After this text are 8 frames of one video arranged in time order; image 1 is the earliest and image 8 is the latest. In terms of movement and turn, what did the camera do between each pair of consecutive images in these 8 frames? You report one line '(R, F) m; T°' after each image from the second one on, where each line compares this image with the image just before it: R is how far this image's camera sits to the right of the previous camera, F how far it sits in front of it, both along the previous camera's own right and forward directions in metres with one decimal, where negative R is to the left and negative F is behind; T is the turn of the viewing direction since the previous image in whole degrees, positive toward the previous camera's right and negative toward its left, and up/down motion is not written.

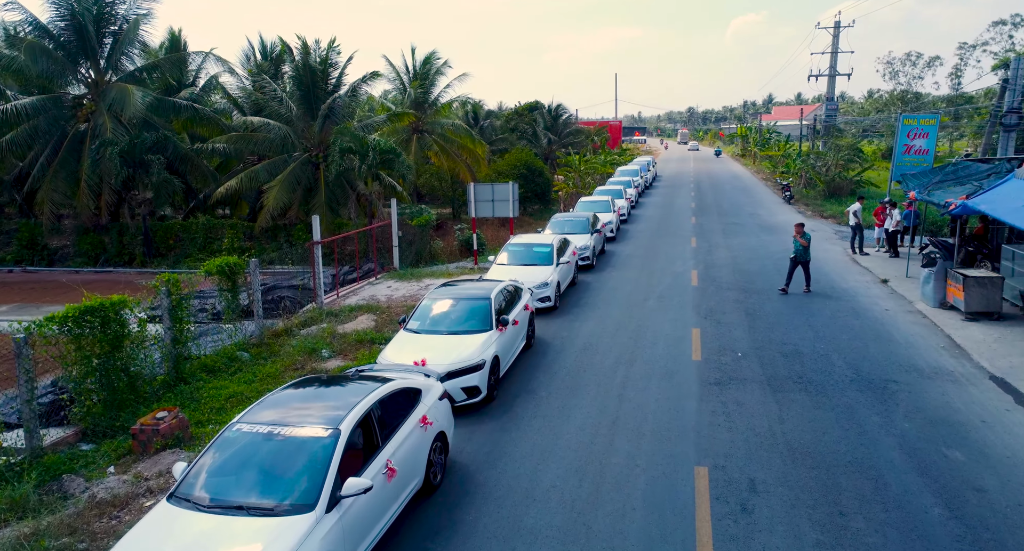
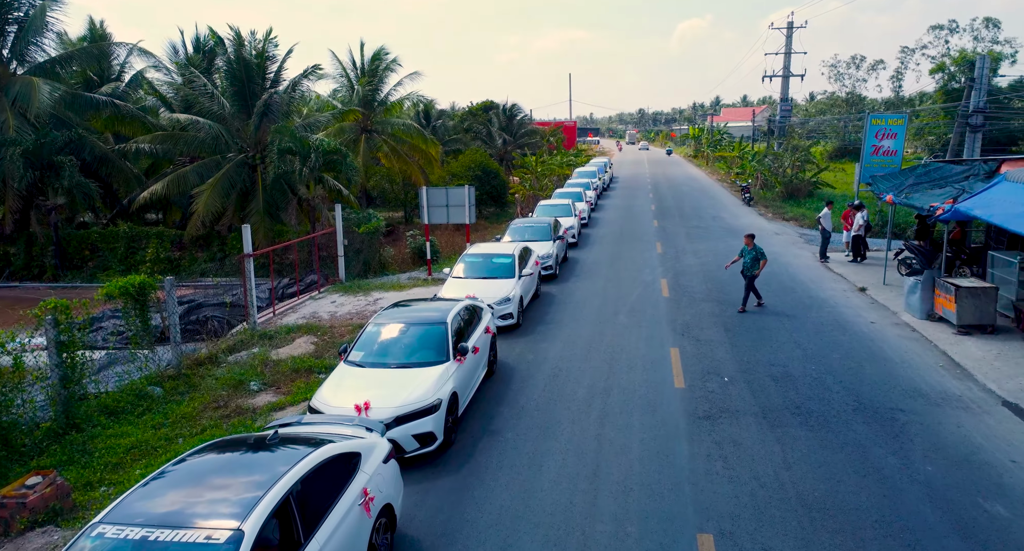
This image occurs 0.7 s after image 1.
(0.0, +1.3) m; +4°
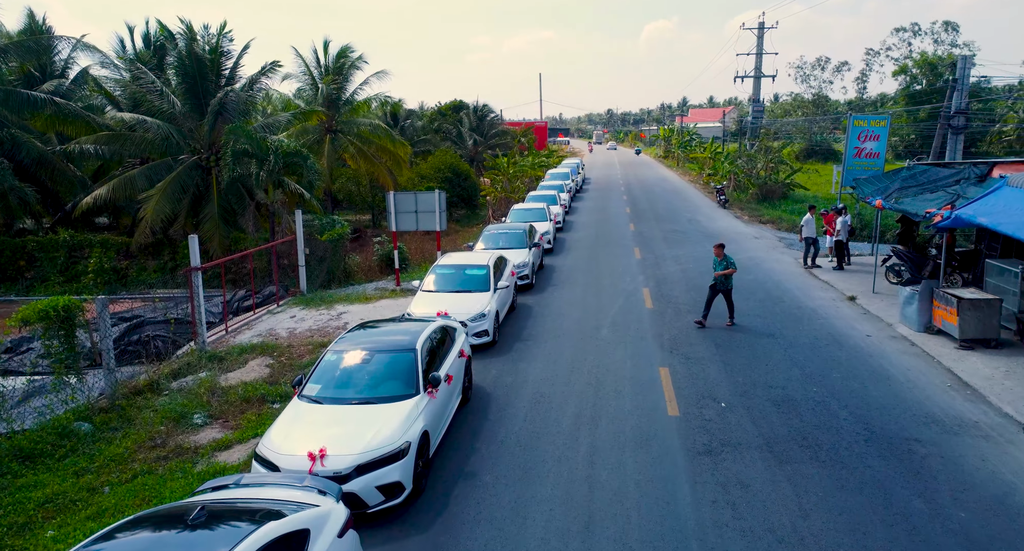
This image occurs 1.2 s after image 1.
(-0.1, +0.9) m; +3°
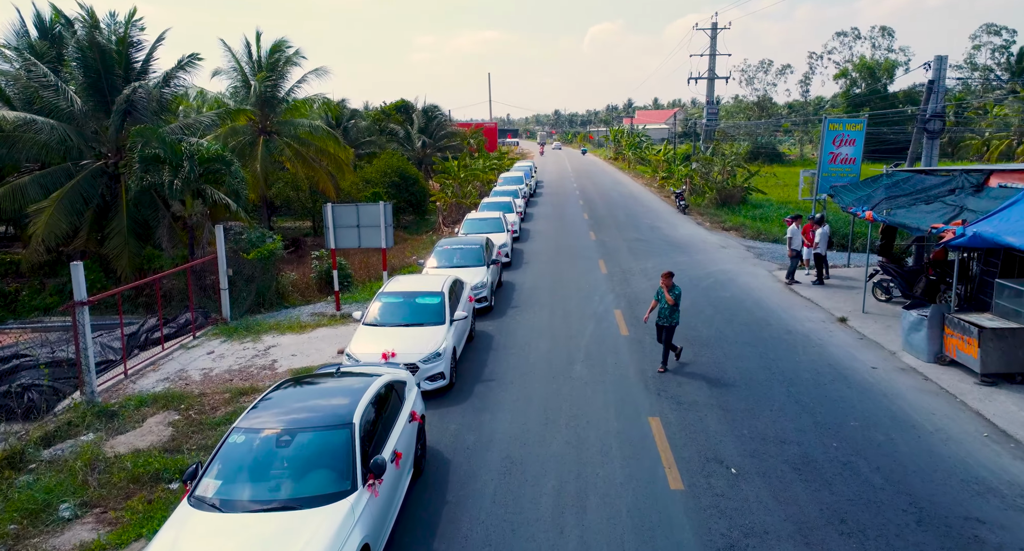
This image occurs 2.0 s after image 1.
(-0.1, +1.8) m; +4°
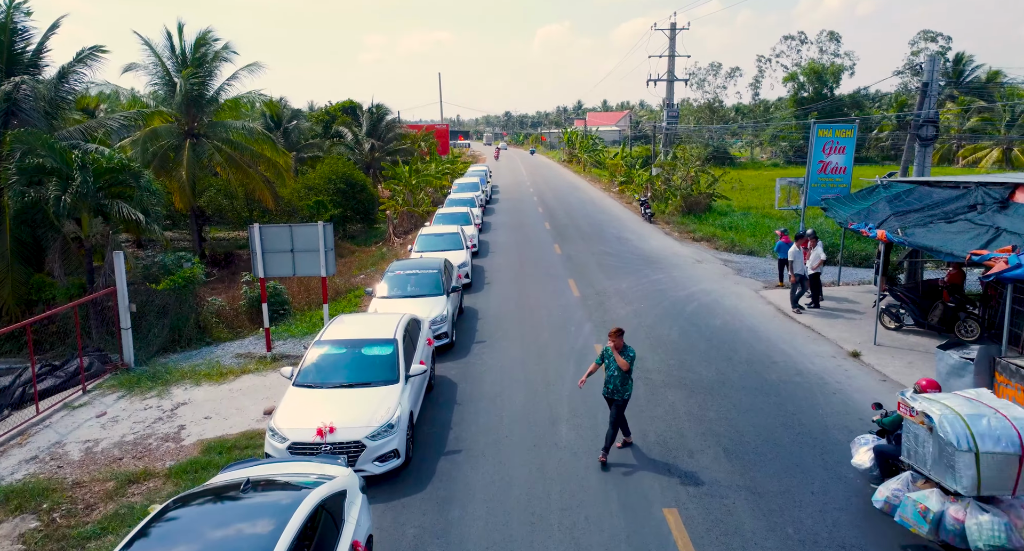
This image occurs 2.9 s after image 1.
(-0.2, +2.0) m; +4°
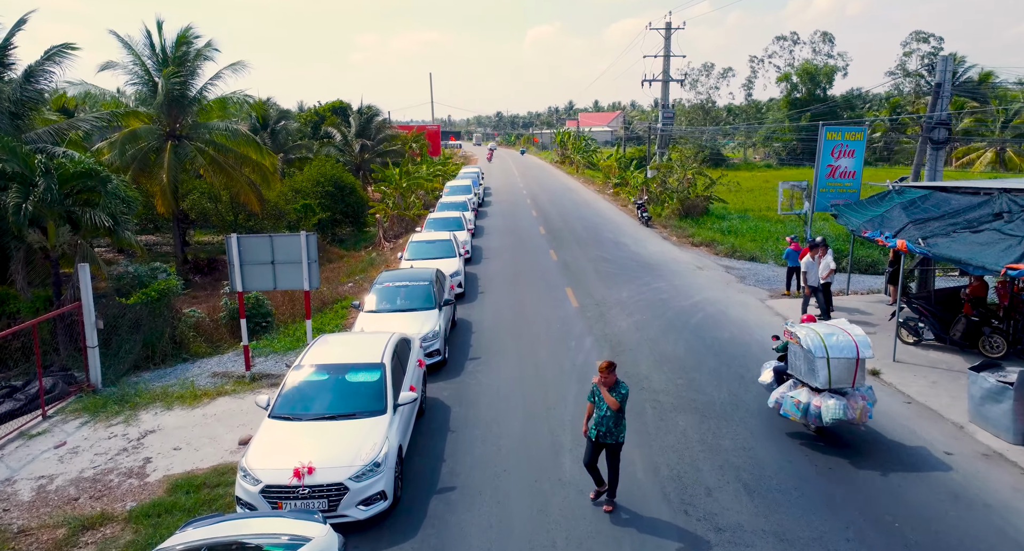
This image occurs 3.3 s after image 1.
(-0.1, +0.8) m; +1°
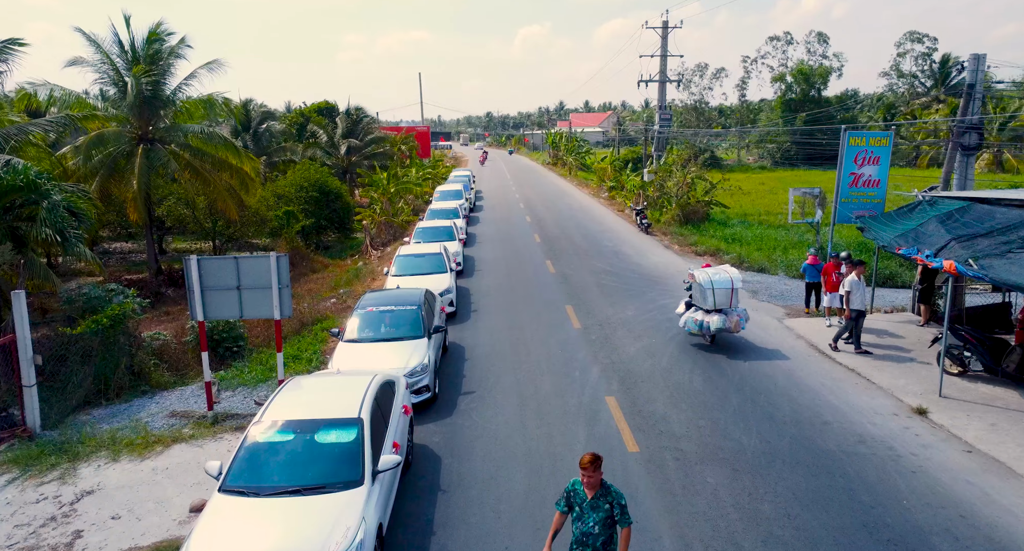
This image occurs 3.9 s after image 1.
(-0.1, +1.3) m; +1°
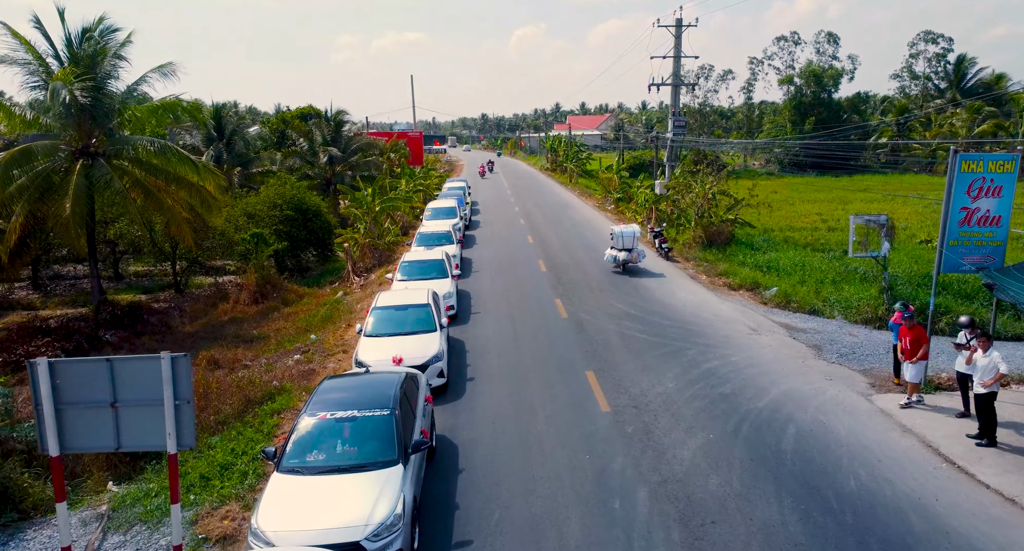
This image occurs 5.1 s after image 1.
(-0.2, +3.3) m; 0°
